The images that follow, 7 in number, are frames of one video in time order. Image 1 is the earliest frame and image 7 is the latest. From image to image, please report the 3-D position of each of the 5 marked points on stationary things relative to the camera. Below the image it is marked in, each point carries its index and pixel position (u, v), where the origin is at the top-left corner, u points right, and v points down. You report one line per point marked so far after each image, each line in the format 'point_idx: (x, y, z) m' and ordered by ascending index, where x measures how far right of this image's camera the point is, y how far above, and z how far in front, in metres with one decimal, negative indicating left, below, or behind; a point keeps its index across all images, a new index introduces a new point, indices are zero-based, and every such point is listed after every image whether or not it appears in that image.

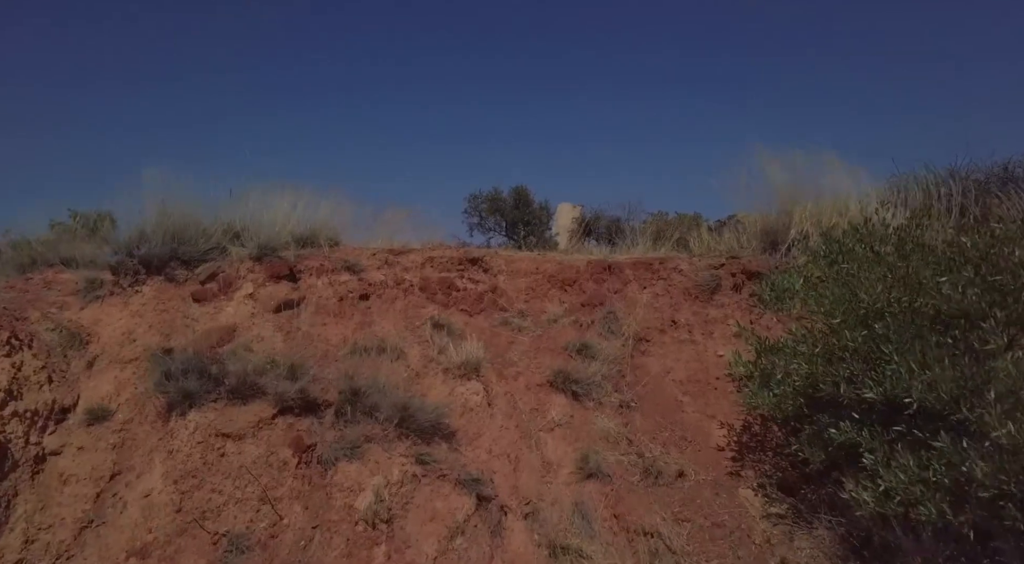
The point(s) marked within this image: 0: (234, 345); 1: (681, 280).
0: (-1.3, -0.3, +3.0) m
1: (+1.0, 0.0, +3.8) m
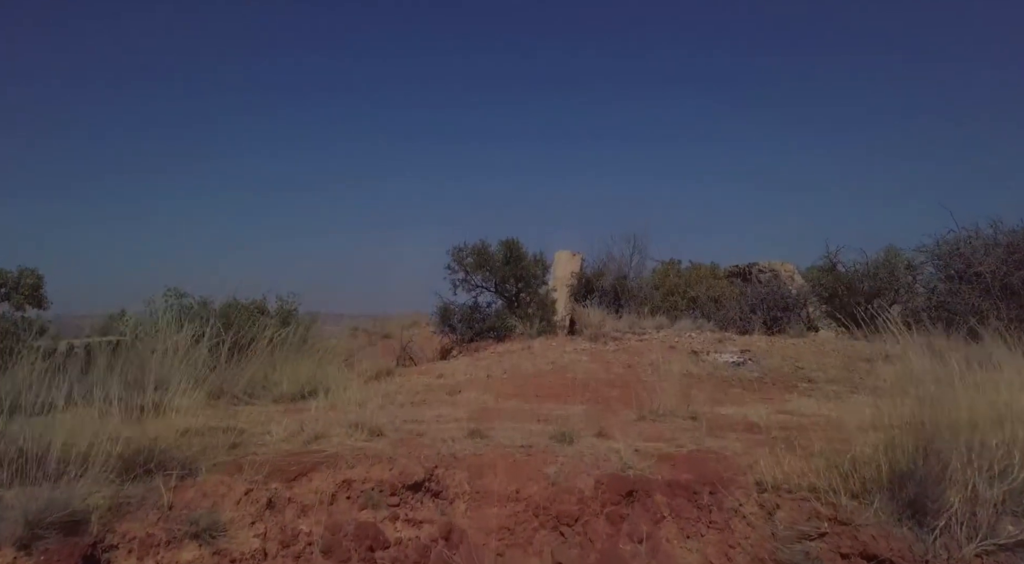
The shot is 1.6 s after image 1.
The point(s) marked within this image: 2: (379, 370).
0: (-1.5, -1.2, +1.6) m
1: (+0.9, -0.9, +2.3) m
2: (-1.3, -0.9, +6.3) m
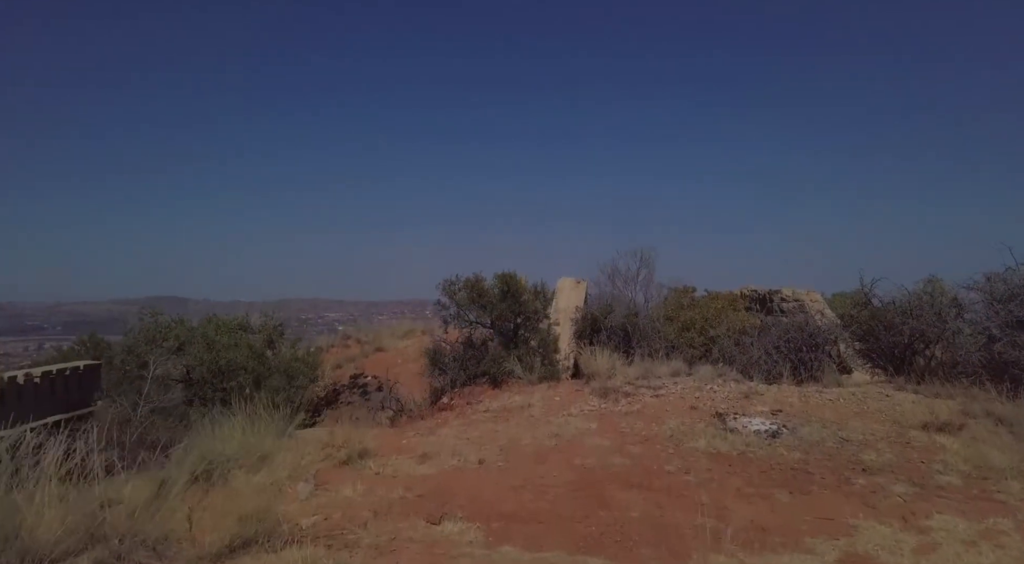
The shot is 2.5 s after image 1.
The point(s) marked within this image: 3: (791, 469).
0: (-1.5, -1.8, +0.6) m
1: (+0.8, -1.5, +1.4) m
2: (-1.3, -1.4, +5.3) m
3: (+2.1, -1.4, +4.8) m
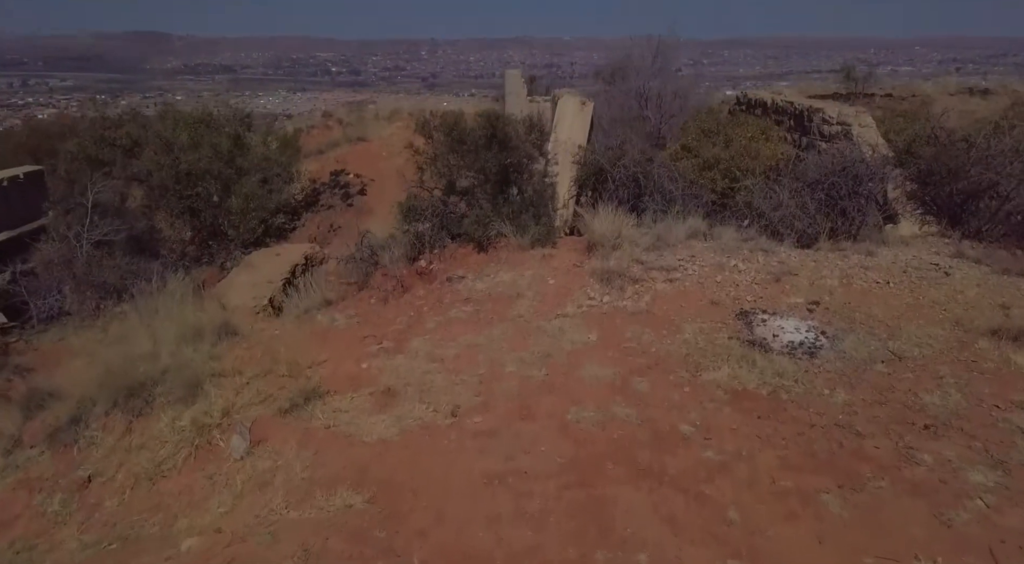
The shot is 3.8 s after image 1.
0: (-1.6, -2.8, +0.2) m
1: (+0.7, -2.2, +0.7) m
2: (-1.5, -0.7, +4.4) m
3: (+2.0, -0.9, +3.9) m
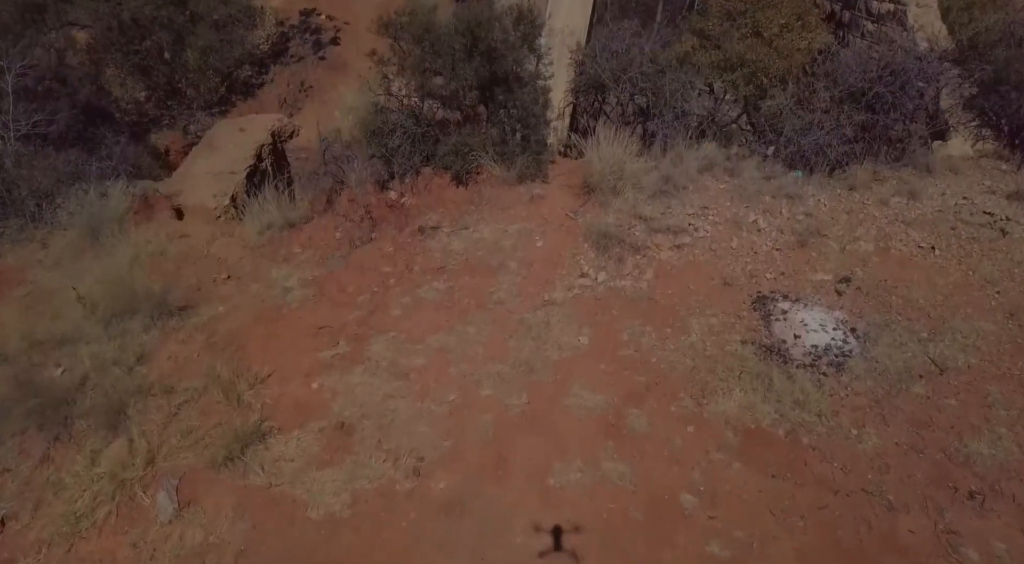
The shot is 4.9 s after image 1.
0: (-1.8, -3.9, +0.2) m
1: (+0.6, -3.2, +0.6) m
2: (-1.6, -0.8, +3.7) m
3: (+1.8, -1.1, +3.3) m
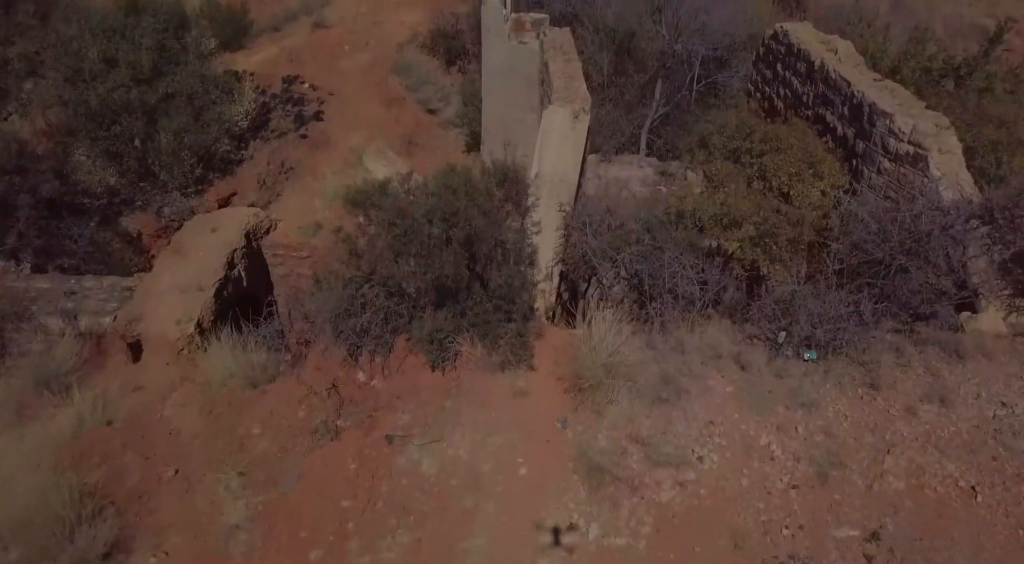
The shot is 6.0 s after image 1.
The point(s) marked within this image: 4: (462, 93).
0: (-1.9, -5.5, -0.5) m
1: (+0.4, -4.8, -0.1) m
2: (-1.8, -2.4, +3.1) m
3: (+1.7, -2.7, +2.6) m
4: (-1.1, +4.0, +13.7) m
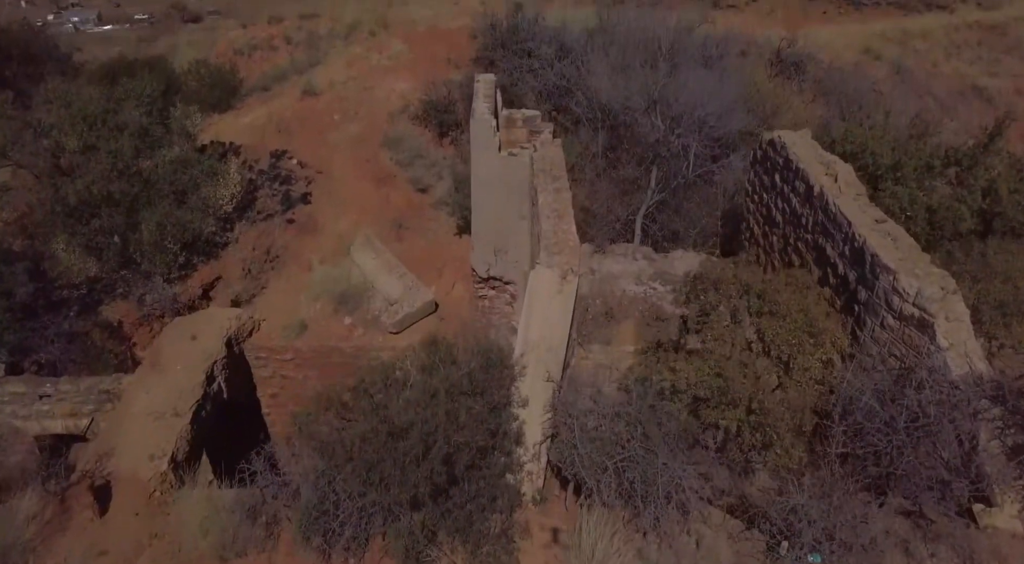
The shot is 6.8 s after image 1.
0: (-2.0, -6.9, -0.9) m
1: (+0.3, -6.2, -0.5) m
2: (-1.9, -3.9, +2.7) m
3: (+1.6, -4.2, +2.3) m
4: (-1.2, +2.3, +13.4) m
